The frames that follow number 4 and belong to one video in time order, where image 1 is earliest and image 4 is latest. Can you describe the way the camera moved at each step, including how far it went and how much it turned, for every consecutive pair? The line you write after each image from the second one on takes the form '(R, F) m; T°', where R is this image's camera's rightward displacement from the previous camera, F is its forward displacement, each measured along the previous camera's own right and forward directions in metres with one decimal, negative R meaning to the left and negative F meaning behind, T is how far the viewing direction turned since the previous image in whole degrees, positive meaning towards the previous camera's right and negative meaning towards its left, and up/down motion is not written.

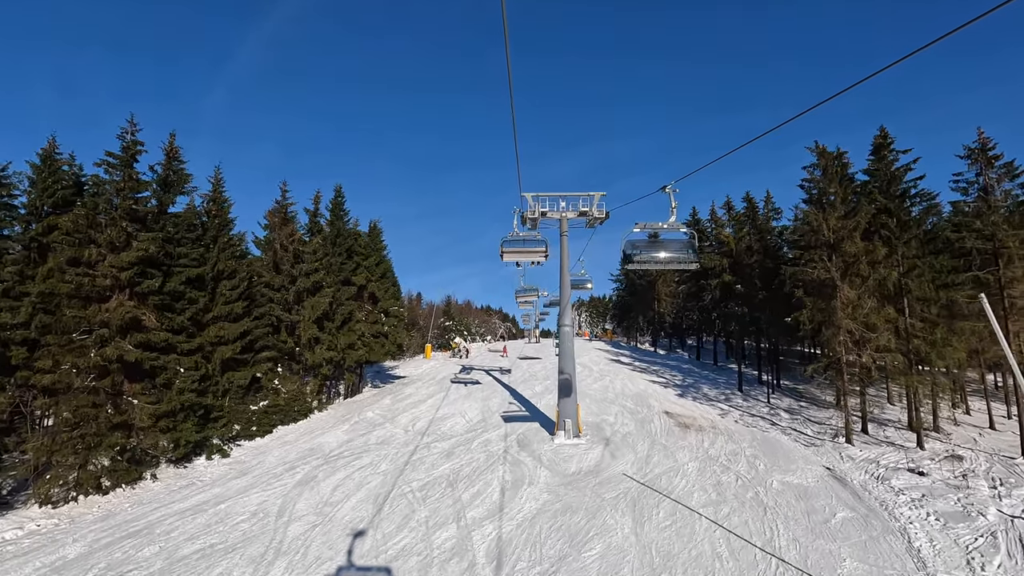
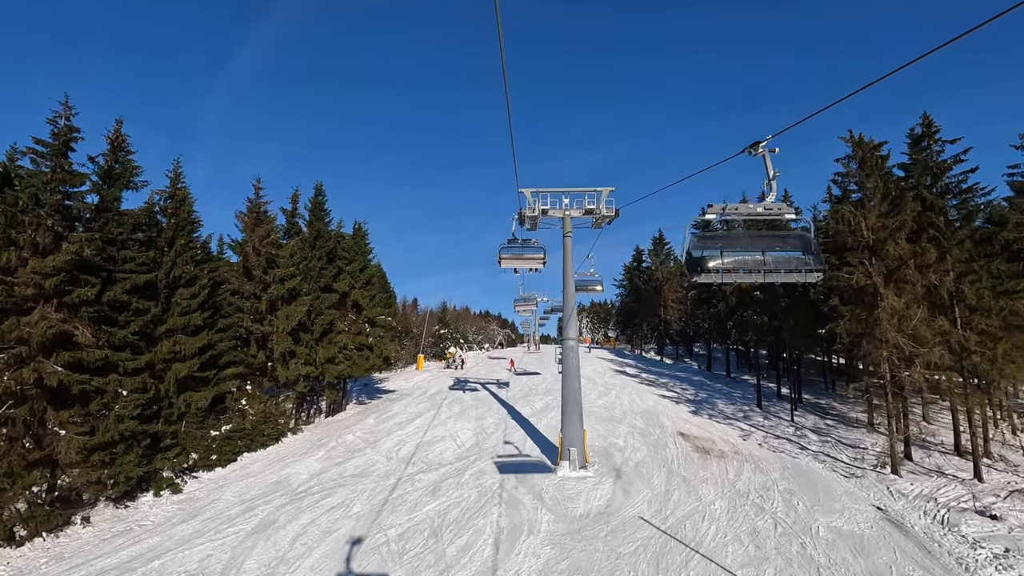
(+0.1, +2.6) m; 0°
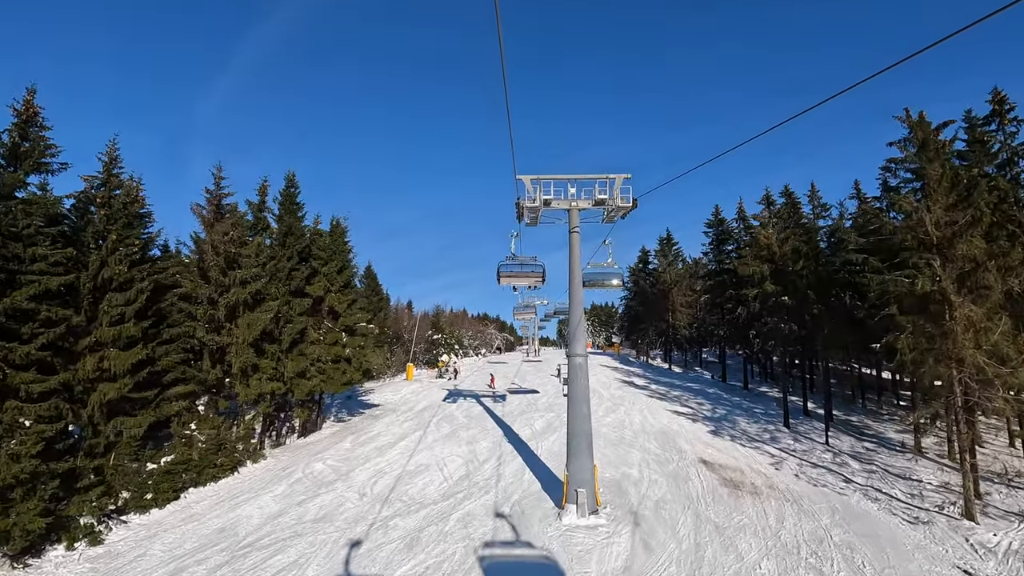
(+0.1, +3.1) m; 0°
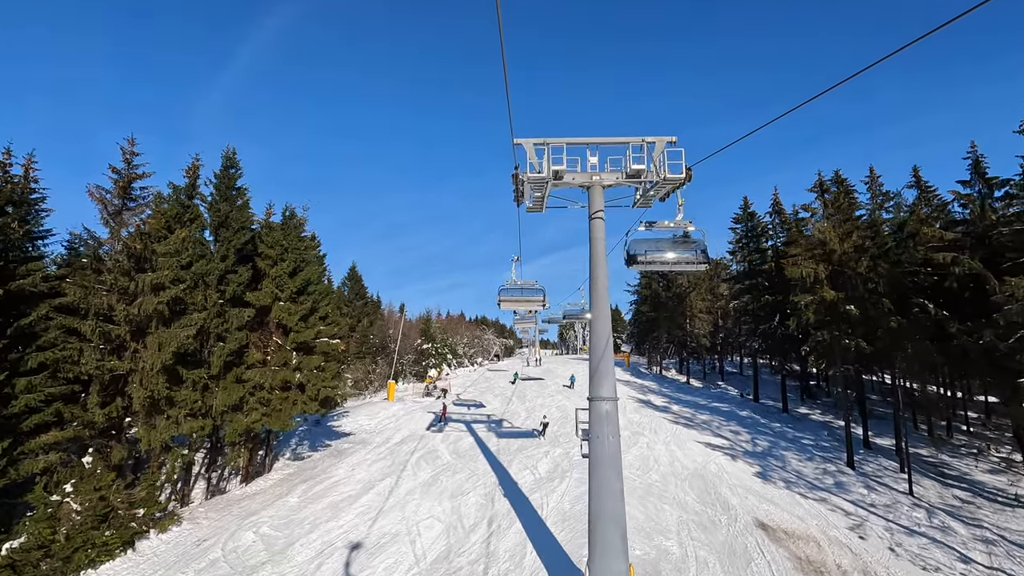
(+0.1, +5.0) m; 0°
